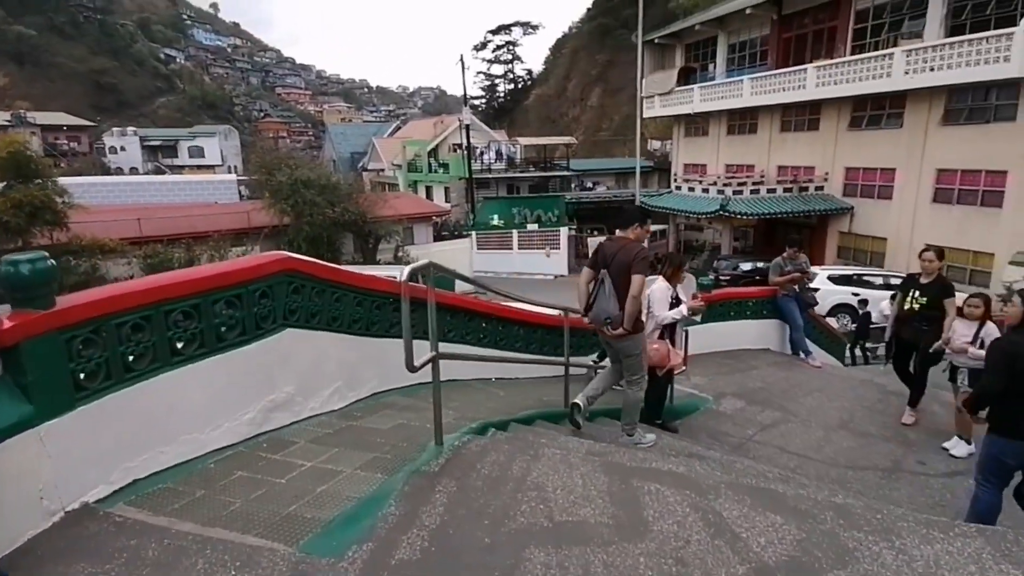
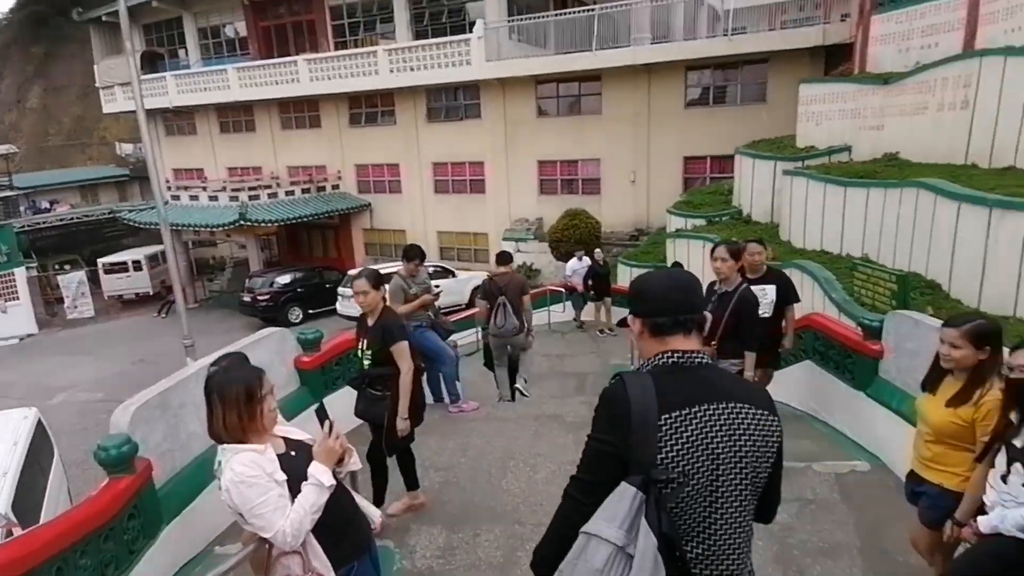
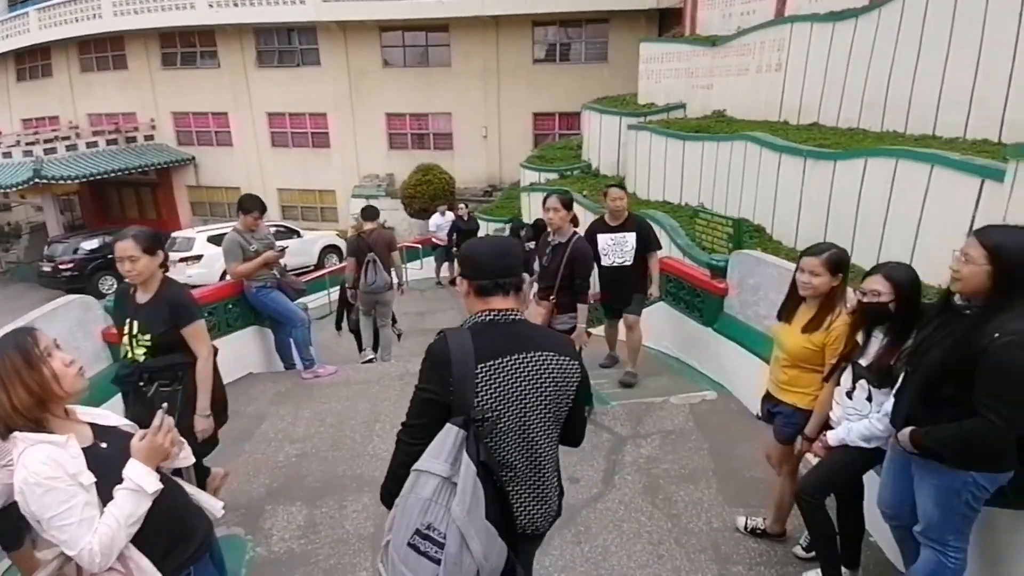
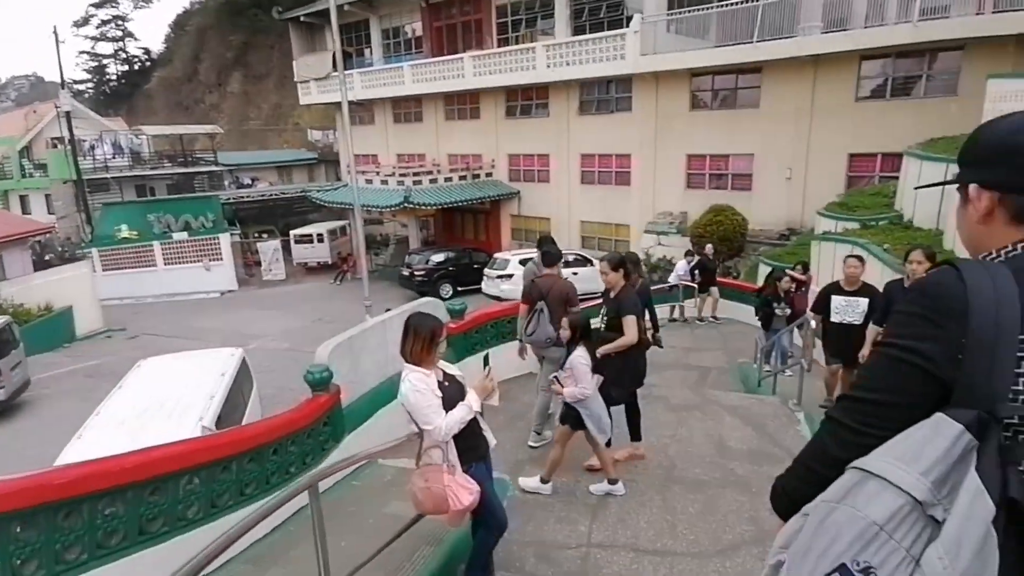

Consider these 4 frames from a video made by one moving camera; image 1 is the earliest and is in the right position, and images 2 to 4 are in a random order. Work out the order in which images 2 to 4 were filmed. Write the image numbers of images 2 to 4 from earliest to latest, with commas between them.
4, 2, 3
